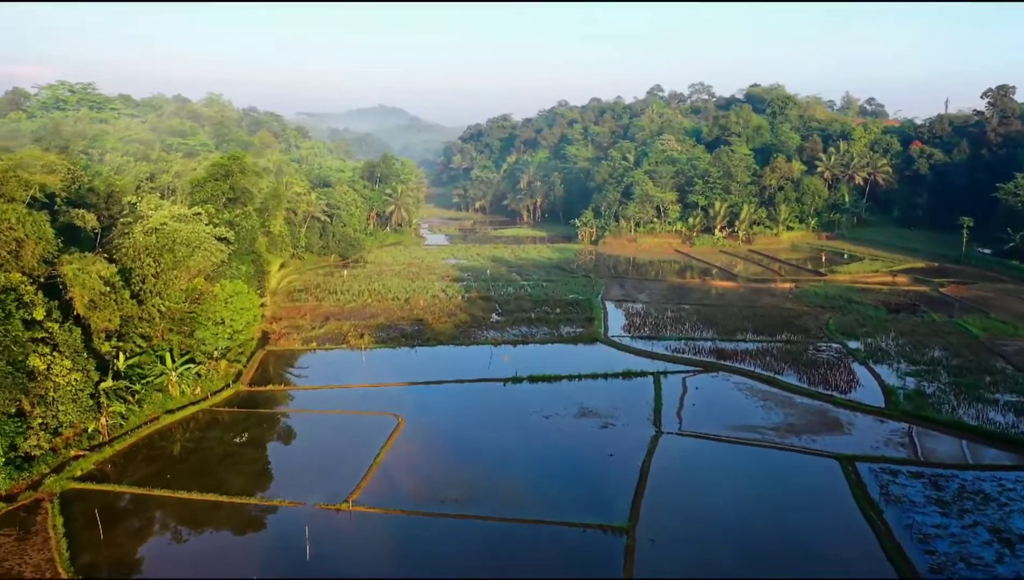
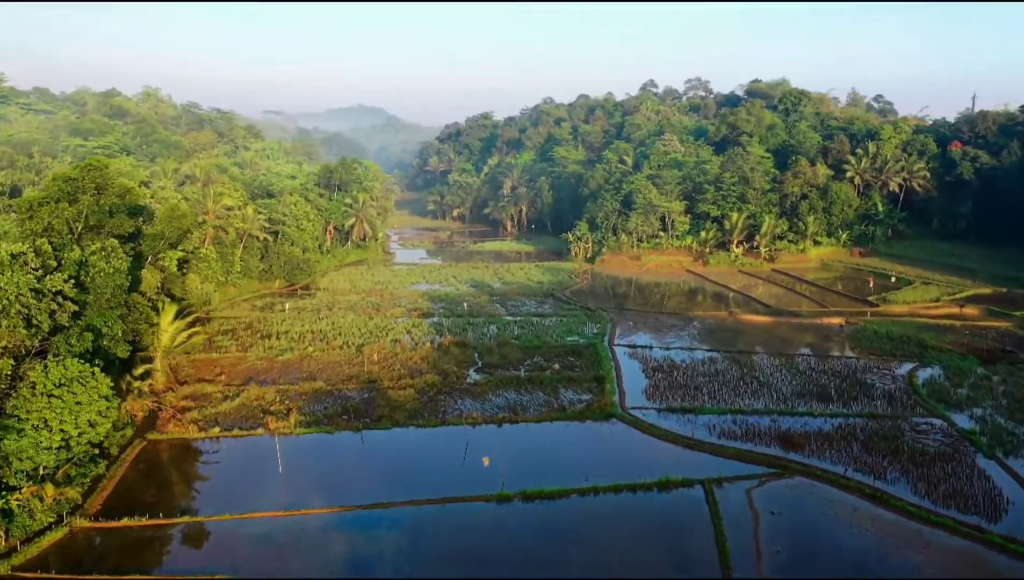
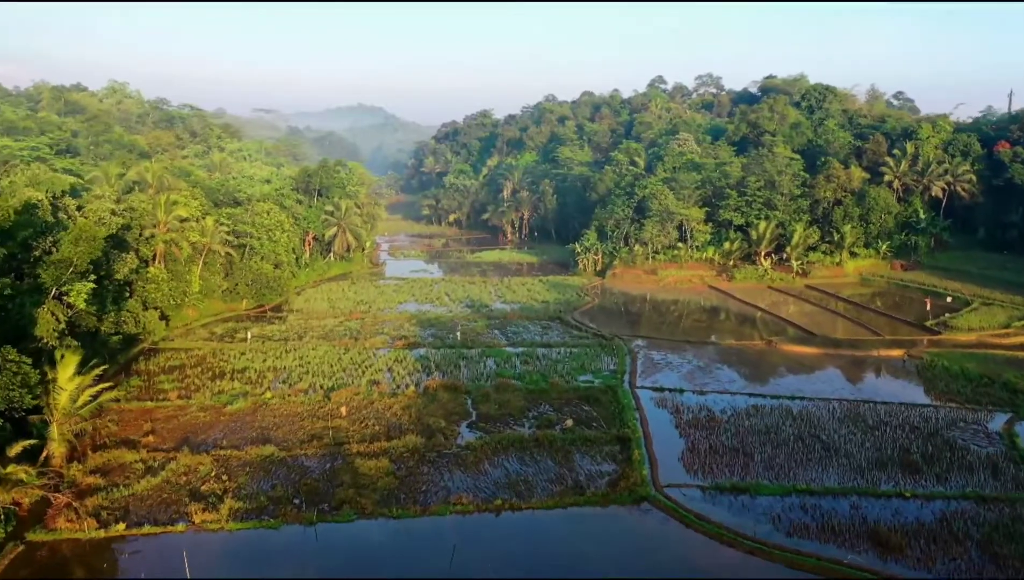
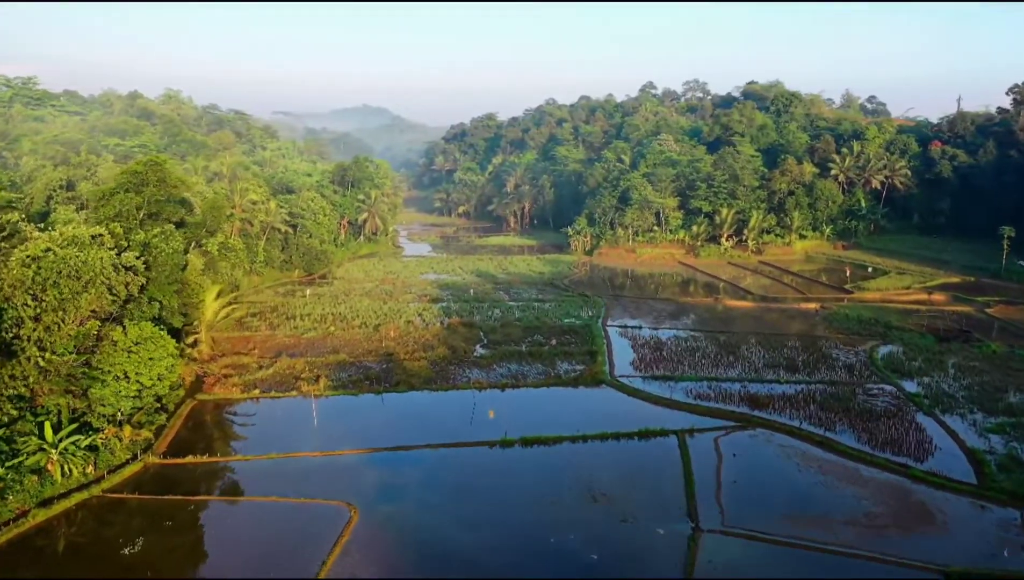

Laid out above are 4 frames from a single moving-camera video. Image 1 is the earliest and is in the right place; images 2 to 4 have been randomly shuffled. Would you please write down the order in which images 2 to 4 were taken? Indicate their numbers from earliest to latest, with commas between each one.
4, 2, 3
